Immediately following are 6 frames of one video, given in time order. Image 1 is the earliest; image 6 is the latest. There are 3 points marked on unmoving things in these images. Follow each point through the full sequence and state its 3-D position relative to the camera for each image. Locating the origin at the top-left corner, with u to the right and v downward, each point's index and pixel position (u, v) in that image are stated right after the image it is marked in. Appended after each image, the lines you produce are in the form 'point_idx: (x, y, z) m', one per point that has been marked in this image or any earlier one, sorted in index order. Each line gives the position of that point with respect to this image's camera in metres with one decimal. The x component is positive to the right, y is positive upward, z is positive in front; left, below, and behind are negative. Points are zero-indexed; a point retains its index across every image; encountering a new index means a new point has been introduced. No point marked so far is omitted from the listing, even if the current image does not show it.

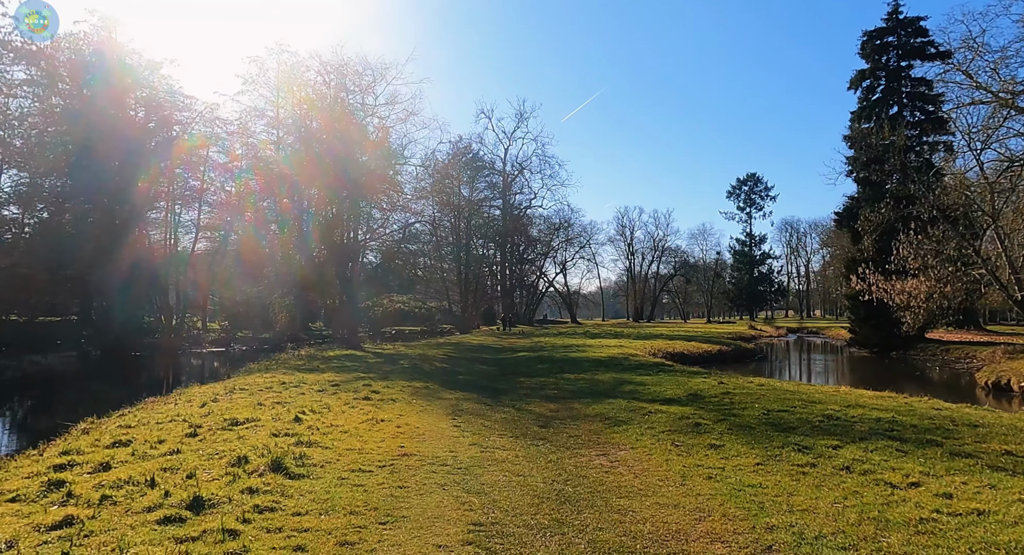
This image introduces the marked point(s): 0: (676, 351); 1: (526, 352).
0: (+4.7, -2.1, +18.8) m
1: (+0.4, -2.2, +19.7) m
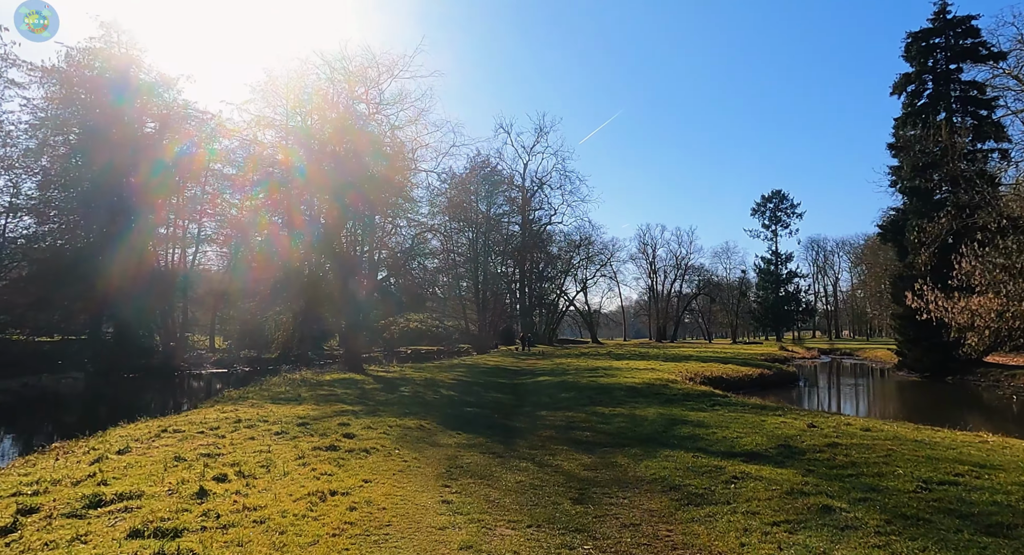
0: (+5.2, -2.5, +17.1) m
1: (+0.9, -2.7, +18.0) m
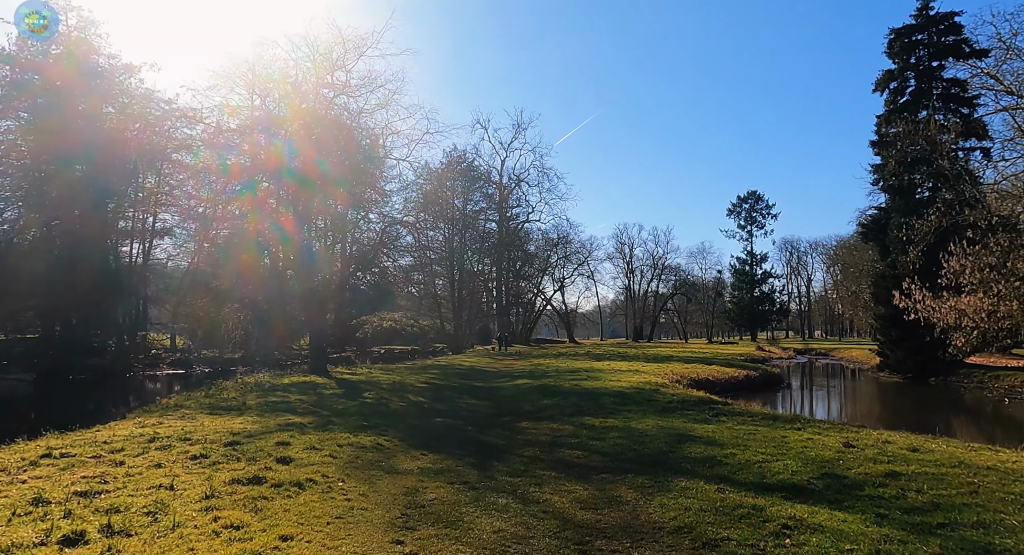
0: (+4.6, -2.4, +16.3) m
1: (+0.3, -2.6, +17.2) m
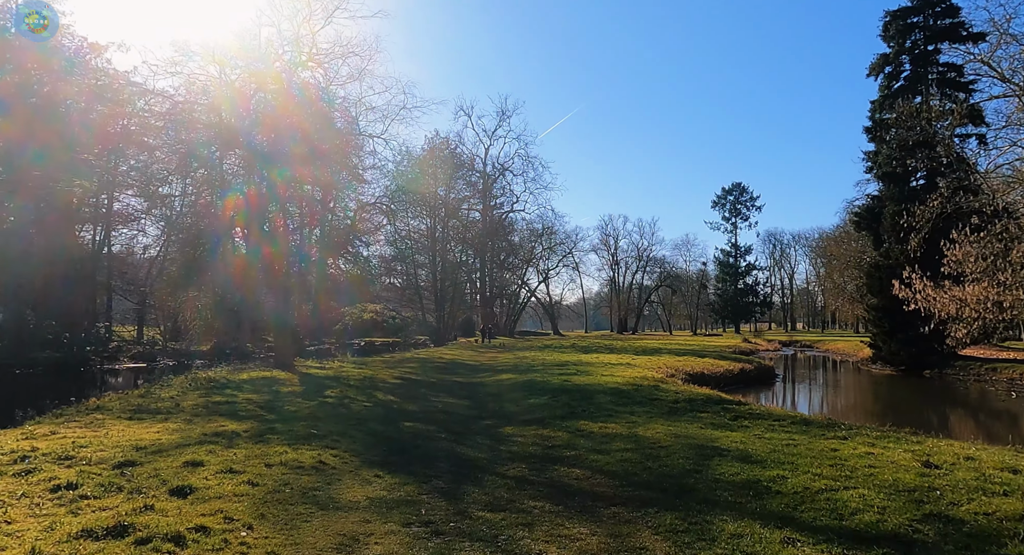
0: (+4.3, -2.1, +15.5) m
1: (-0.1, -2.3, +16.2) m
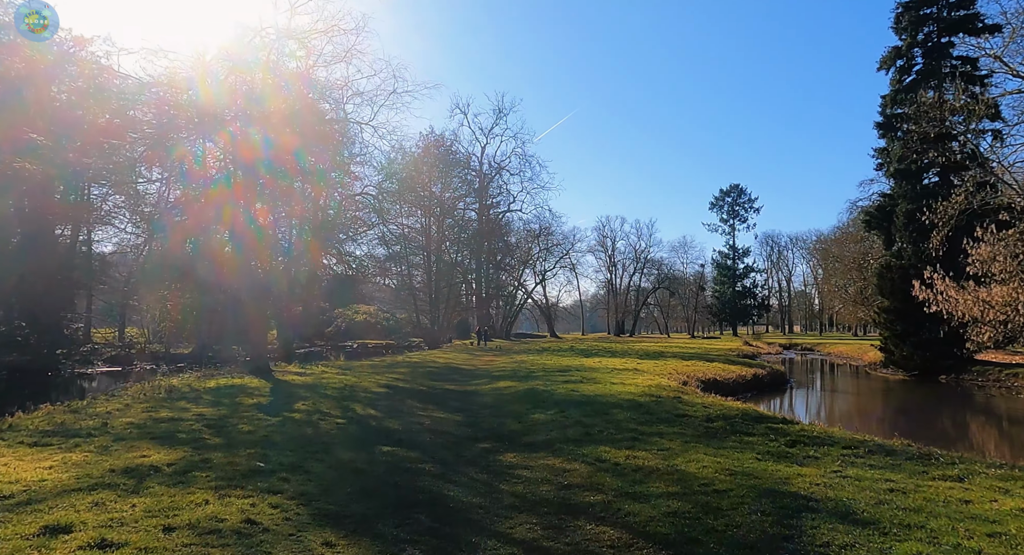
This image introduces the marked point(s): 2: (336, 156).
0: (+4.2, -2.1, +14.5) m
1: (-0.1, -2.3, +15.2) m
2: (-4.8, +3.3, +18.3) m
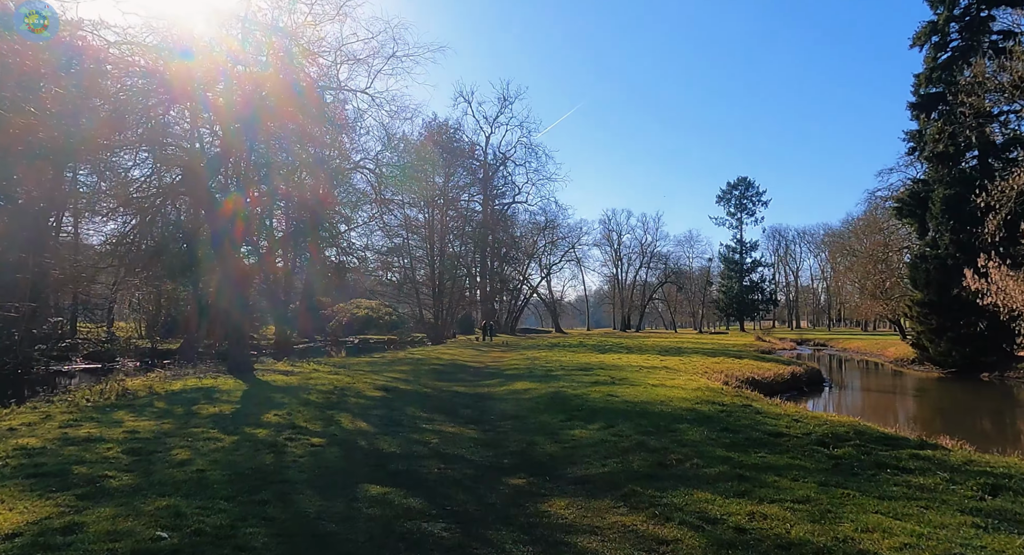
0: (+4.5, -1.9, +13.1) m
1: (+0.1, -2.0, +13.8) m
2: (-4.6, +3.6, +16.9) m
